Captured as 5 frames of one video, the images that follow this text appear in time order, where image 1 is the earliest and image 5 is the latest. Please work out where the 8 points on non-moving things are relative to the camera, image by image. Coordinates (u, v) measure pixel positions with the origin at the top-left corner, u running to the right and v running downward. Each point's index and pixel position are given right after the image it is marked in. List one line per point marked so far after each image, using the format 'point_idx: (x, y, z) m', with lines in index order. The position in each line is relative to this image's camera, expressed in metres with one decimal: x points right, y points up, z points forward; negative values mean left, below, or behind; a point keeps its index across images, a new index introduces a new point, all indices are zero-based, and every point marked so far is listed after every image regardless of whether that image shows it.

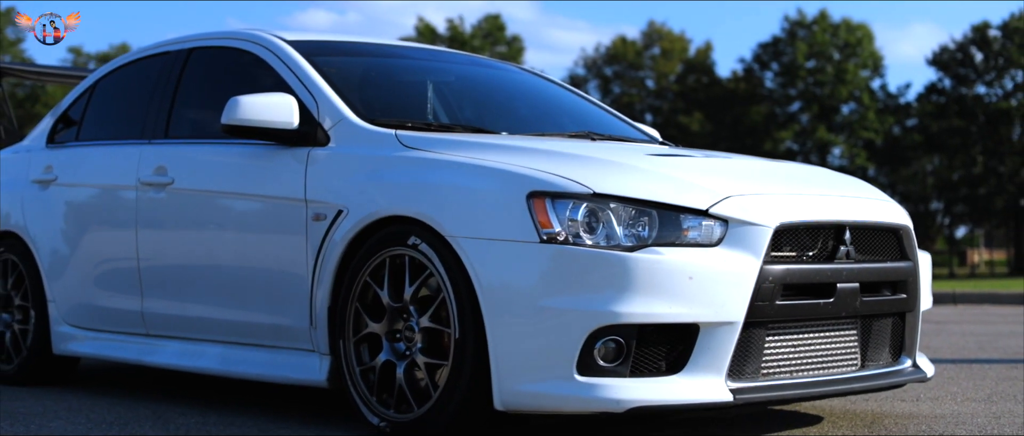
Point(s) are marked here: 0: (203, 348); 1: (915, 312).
0: (-0.9, -0.4, +5.2) m
1: (+1.0, -0.2, +4.7) m
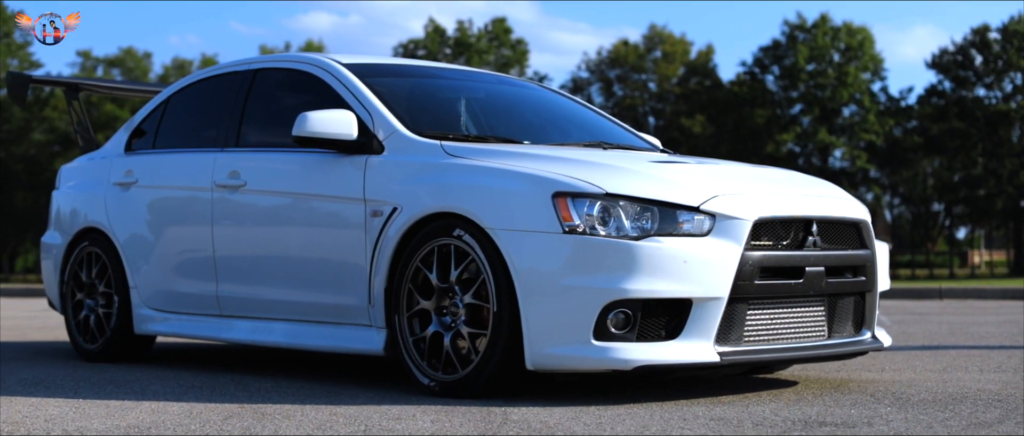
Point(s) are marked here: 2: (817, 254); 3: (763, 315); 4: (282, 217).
0: (-0.8, -0.4, +6.2) m
1: (+1.1, -0.2, +5.6) m
2: (+0.9, -0.1, +5.2) m
3: (+0.7, -0.3, +5.1) m
4: (-0.8, 0.0, +6.0) m
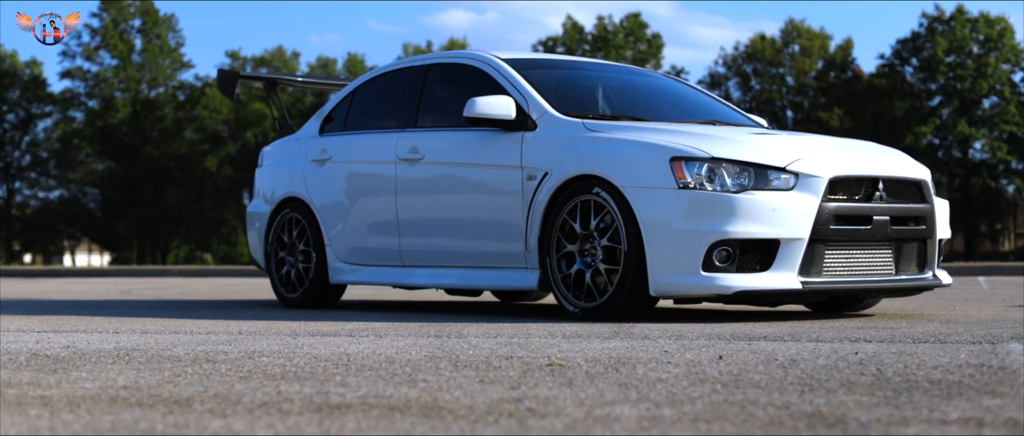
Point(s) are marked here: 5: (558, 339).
0: (-0.3, -0.2, +7.6) m
1: (+1.6, -0.1, +6.9) m
2: (+1.3, 0.0, +6.5) m
3: (+1.1, -0.1, +6.4) m
4: (-0.2, +0.1, +7.4) m
5: (+0.1, -0.3, +4.8) m
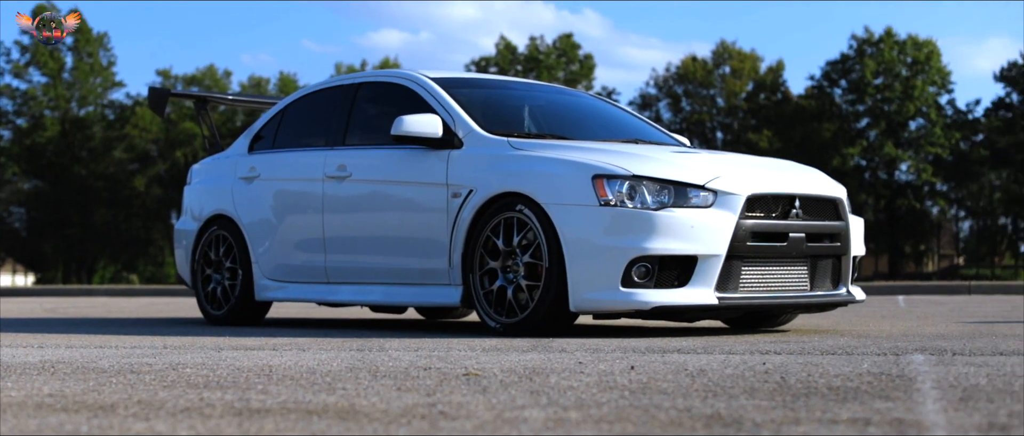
0: (-0.6, -0.3, +7.7) m
1: (+1.3, -0.1, +7.0) m
2: (+1.0, 0.0, +6.7) m
3: (+0.9, -0.2, +6.6) m
4: (-0.6, +0.1, +7.5) m
5: (-0.1, -0.4, +4.9) m
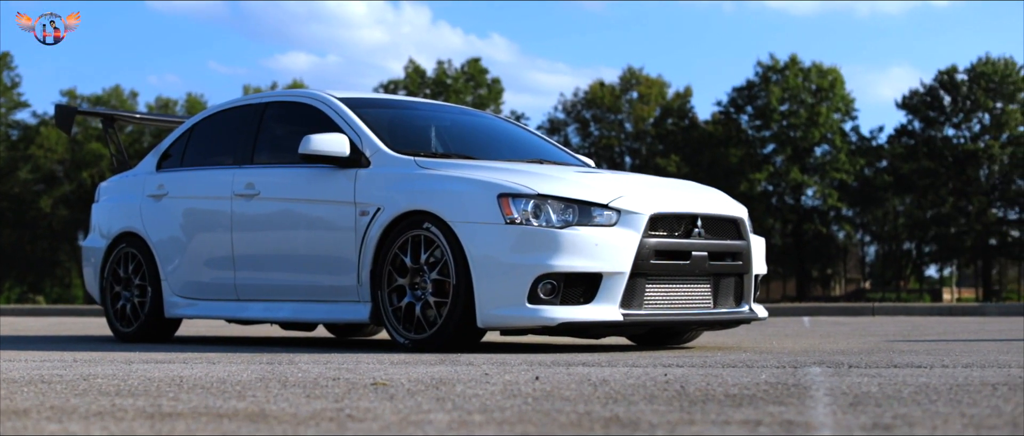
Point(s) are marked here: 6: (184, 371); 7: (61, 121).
0: (-1.0, -0.4, +7.8) m
1: (+0.9, -0.2, +7.2) m
2: (+0.7, -0.1, +6.8) m
3: (+0.5, -0.3, +6.7) m
4: (-0.9, 0.0, +7.6) m
5: (-0.3, -0.4, +5.0) m
6: (-0.8, -0.4, +4.7) m
7: (-2.5, +0.5, +10.3) m
